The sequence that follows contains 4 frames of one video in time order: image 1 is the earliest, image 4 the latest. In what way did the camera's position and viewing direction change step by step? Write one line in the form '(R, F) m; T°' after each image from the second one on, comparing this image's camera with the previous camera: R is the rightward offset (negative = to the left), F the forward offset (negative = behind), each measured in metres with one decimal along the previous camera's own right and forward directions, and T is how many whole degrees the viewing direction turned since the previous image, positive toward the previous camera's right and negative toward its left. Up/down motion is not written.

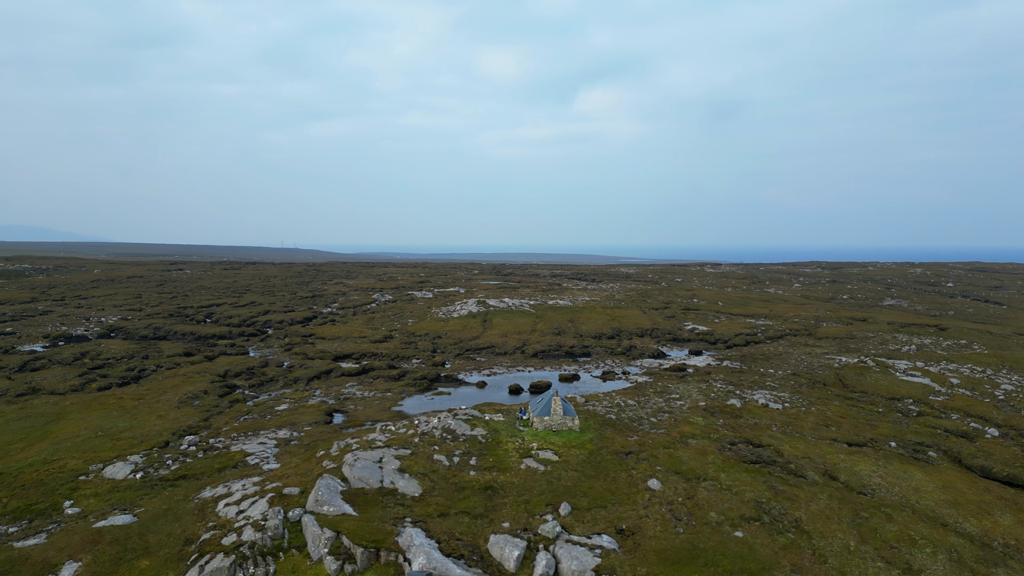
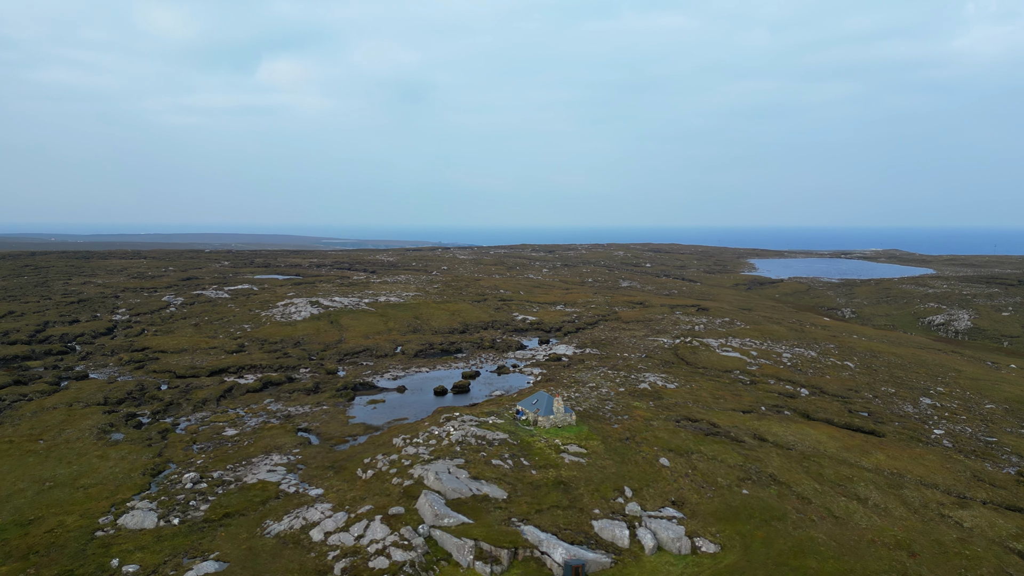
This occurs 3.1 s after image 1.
(-14.8, -0.8) m; +22°
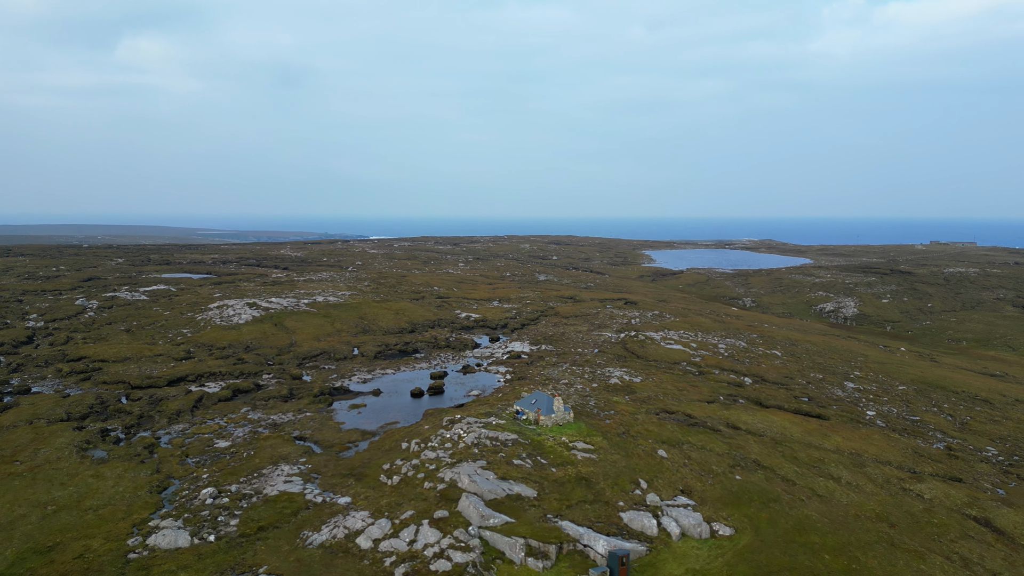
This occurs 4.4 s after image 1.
(-5.8, -1.1) m; +8°
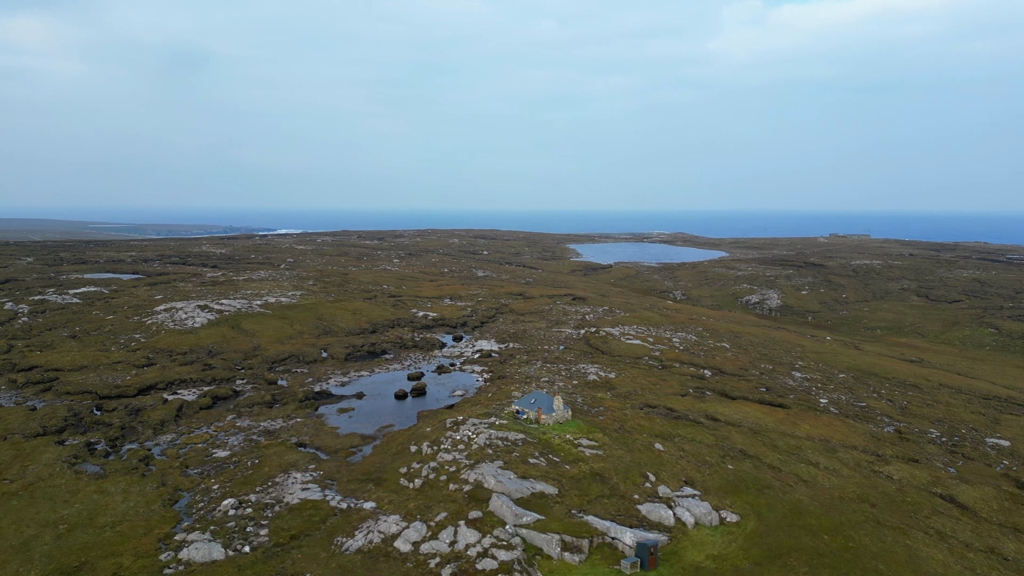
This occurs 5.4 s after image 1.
(-4.6, -1.0) m; +6°
